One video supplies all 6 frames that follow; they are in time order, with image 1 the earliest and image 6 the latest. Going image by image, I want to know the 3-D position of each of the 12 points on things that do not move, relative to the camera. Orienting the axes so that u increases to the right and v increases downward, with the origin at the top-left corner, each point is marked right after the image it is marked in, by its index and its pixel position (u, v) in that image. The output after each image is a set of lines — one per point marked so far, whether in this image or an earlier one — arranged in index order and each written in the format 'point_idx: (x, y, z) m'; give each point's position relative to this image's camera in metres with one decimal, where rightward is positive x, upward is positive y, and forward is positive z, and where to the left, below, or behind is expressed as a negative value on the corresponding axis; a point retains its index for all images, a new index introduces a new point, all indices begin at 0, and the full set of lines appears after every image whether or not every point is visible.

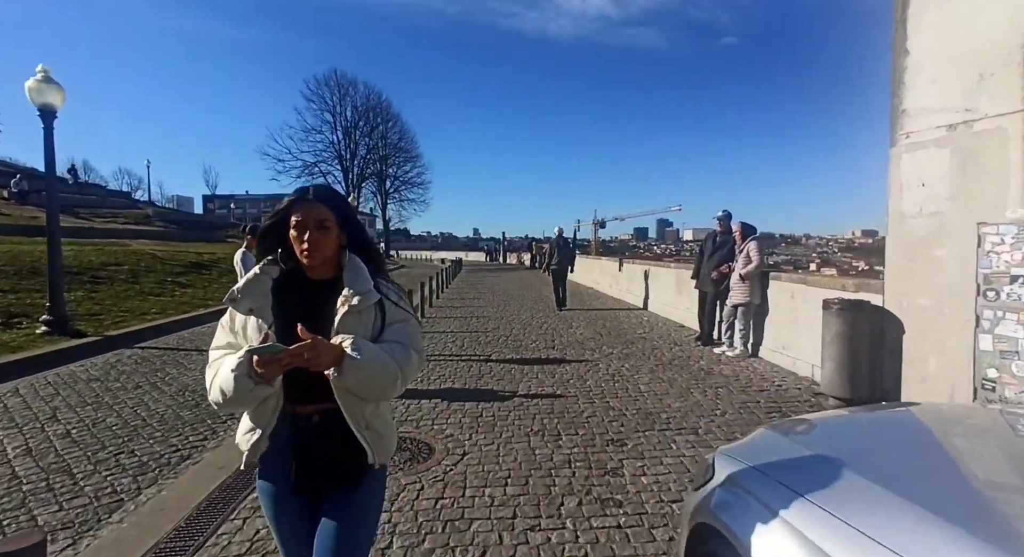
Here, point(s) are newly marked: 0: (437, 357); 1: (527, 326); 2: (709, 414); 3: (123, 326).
0: (-1.2, -1.3, +7.8) m
1: (+0.3, -1.1, +10.5) m
2: (+2.0, -1.4, +4.9) m
3: (-7.4, -0.9, +9.0) m
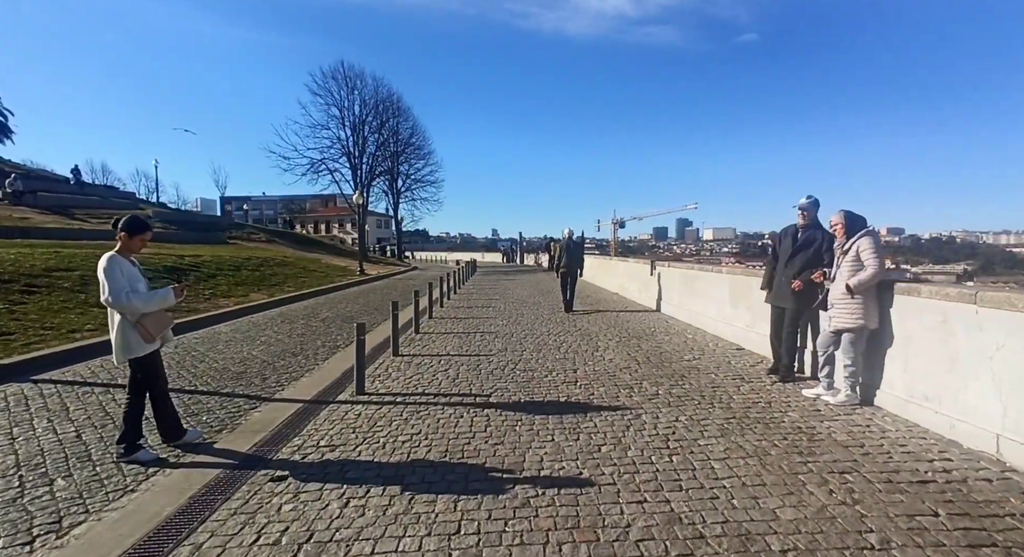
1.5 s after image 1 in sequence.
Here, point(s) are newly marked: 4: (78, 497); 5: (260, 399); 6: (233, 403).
0: (-1.2, -1.5, +5.7) m
1: (+0.5, -1.2, +8.4) m
2: (+2.0, -1.5, +2.7) m
3: (-7.3, -1.1, +7.3) m
4: (-3.2, -1.6, +3.5) m
5: (-3.1, -1.5, +5.8) m
6: (-3.3, -1.5, +5.6) m
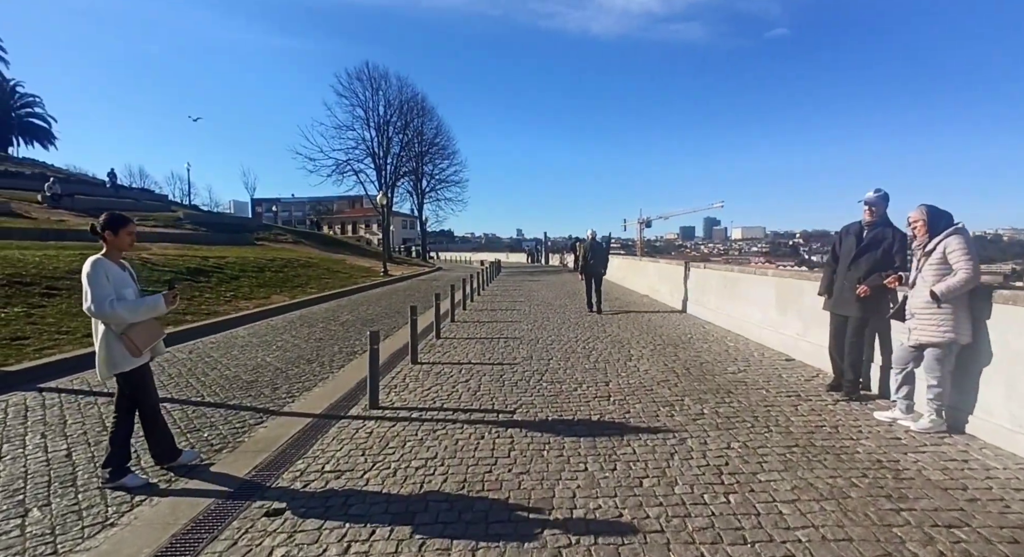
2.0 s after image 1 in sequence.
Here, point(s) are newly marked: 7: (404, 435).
0: (-0.9, -1.5, +5.2) m
1: (+0.9, -1.3, +7.8) m
2: (+2.1, -1.6, +2.1) m
3: (-6.9, -1.1, +7.1) m
4: (-3.0, -1.6, +3.1) m
5: (-2.8, -1.5, +5.4) m
6: (-3.0, -1.5, +5.3) m
7: (-1.1, -1.6, +4.7) m
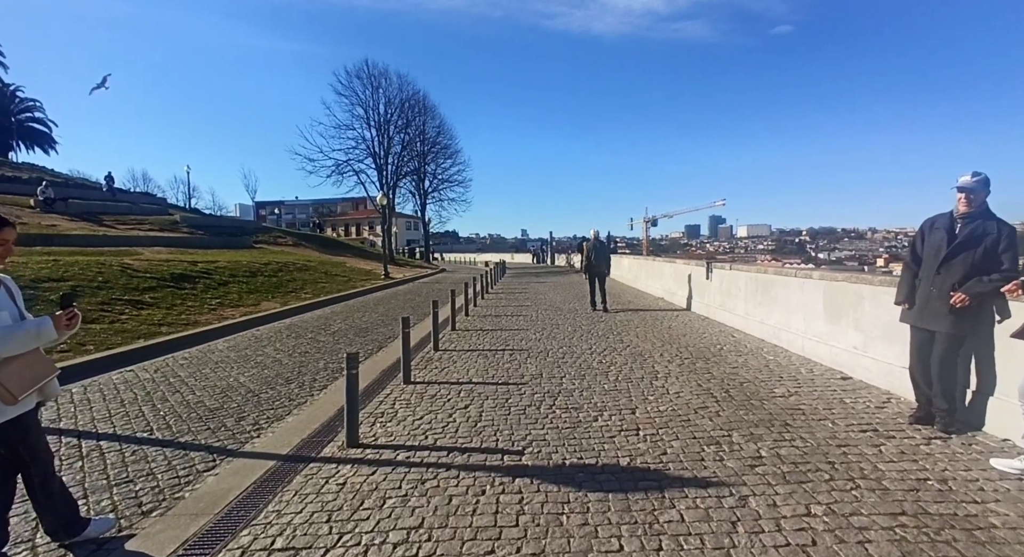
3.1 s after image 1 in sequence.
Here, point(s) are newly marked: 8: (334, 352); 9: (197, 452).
0: (-0.8, -1.6, +4.3) m
1: (+1.0, -1.4, +6.8) m
2: (+2.1, -1.6, +1.1) m
3: (-6.9, -1.3, +6.2) m
4: (-2.9, -1.8, +2.1) m
5: (-2.7, -1.6, +4.5) m
6: (-3.0, -1.6, +4.3) m
7: (-1.0, -1.7, +3.7) m
8: (-3.3, -1.3, +8.7) m
9: (-3.0, -1.6, +4.5) m
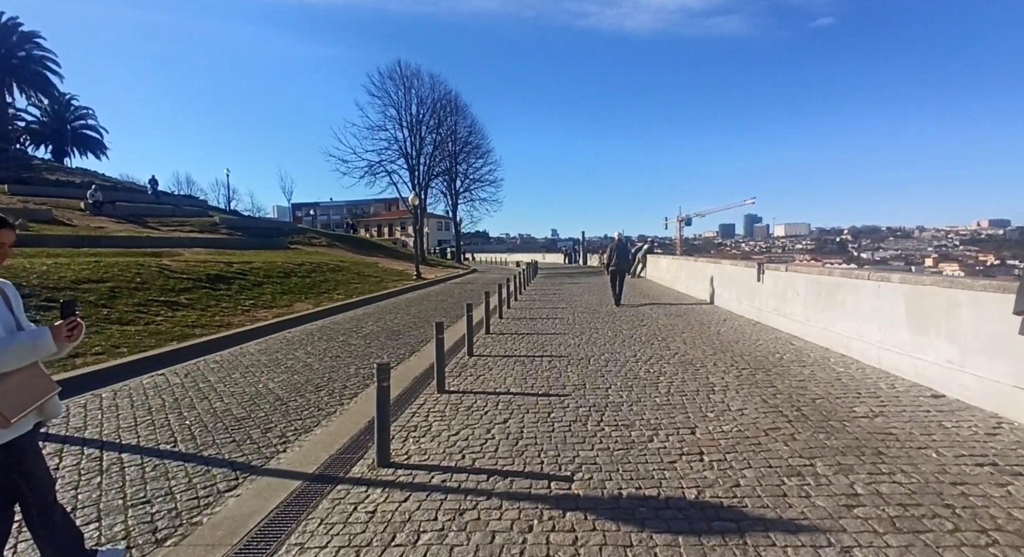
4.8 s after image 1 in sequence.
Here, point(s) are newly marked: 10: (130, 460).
0: (-0.4, -1.6, +3.8) m
1: (+1.6, -1.4, +6.3) m
2: (+2.3, -1.7, +0.4) m
3: (-6.3, -1.3, +6.1) m
4: (-2.7, -1.8, +1.8) m
5: (-2.3, -1.7, +4.2) m
6: (-2.6, -1.7, +4.0) m
7: (-0.7, -1.7, +3.3) m
8: (-2.6, -1.4, +8.4) m
9: (-2.6, -1.7, +4.2) m
10: (-3.4, -1.6, +4.3) m
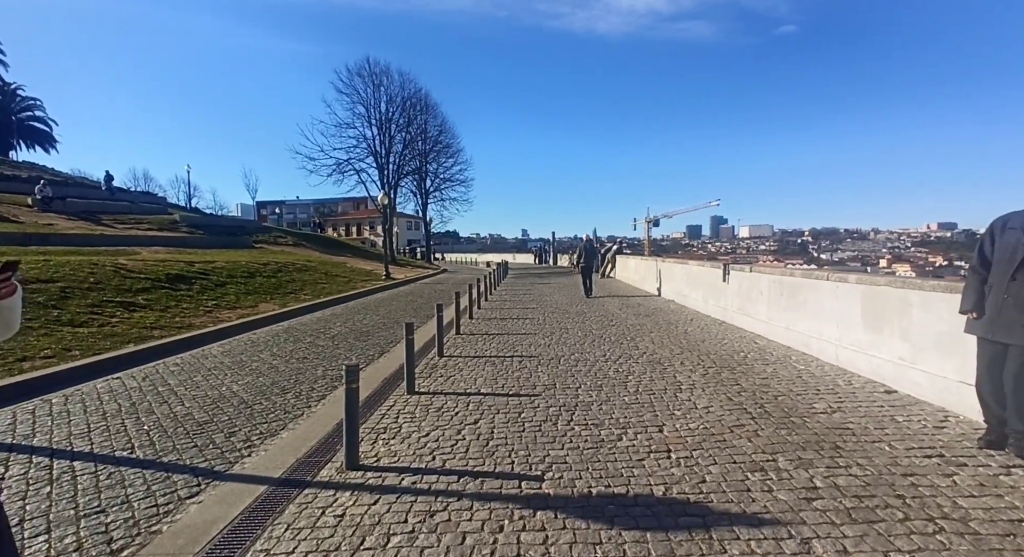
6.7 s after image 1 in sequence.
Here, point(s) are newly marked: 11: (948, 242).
0: (-0.6, -1.6, +3.8) m
1: (+1.2, -1.4, +6.3) m
2: (+2.3, -1.7, +0.6) m
3: (-6.7, -1.3, +5.7) m
4: (-2.8, -1.8, +1.6) m
5: (-2.6, -1.7, +4.0) m
6: (-2.8, -1.7, +3.8) m
7: (-0.9, -1.7, +3.3) m
8: (-3.1, -1.4, +8.2) m
9: (-2.8, -1.7, +4.0) m
10: (-3.7, -1.6, +4.1) m
11: (+6.8, +0.6, +7.4) m
